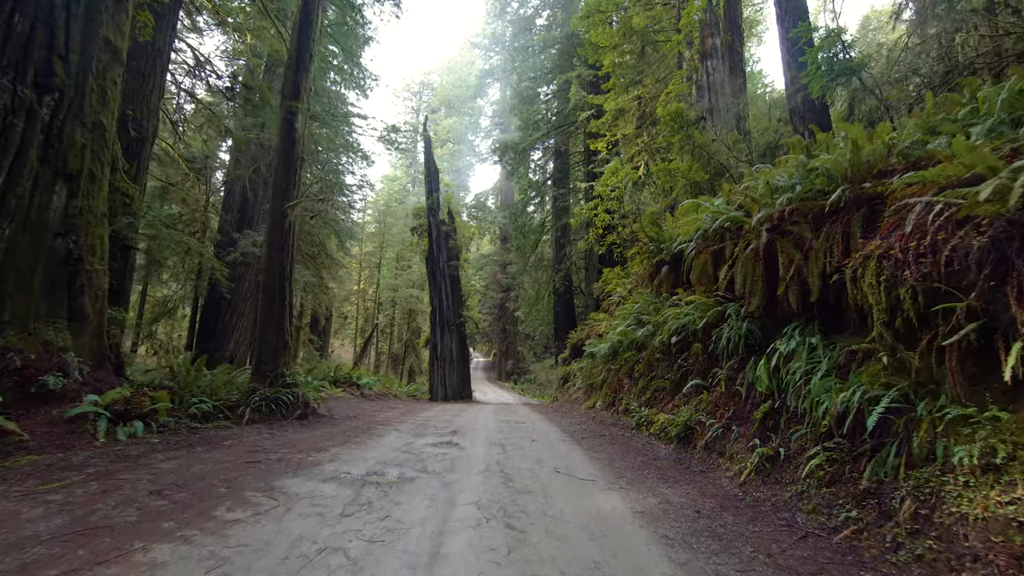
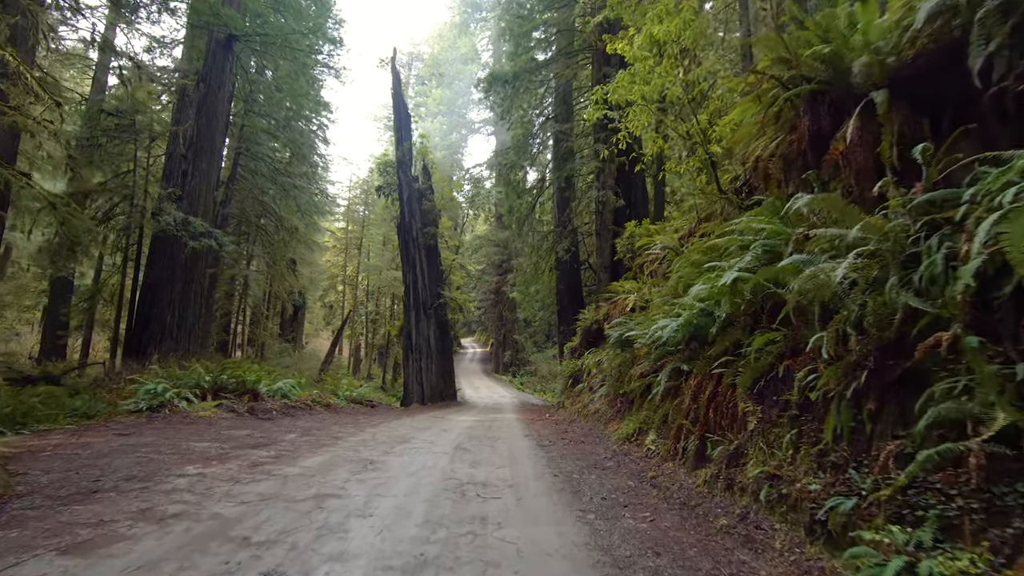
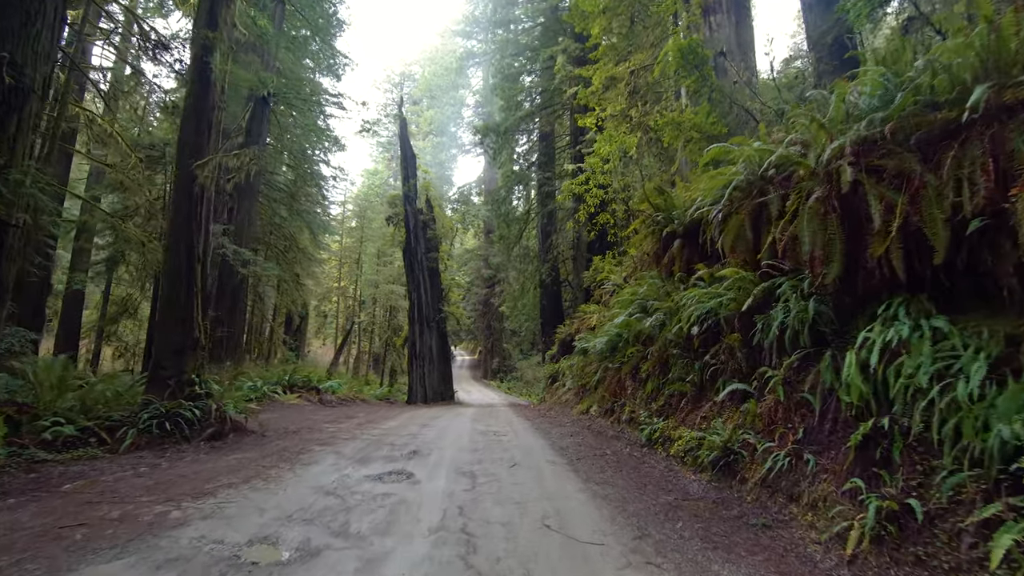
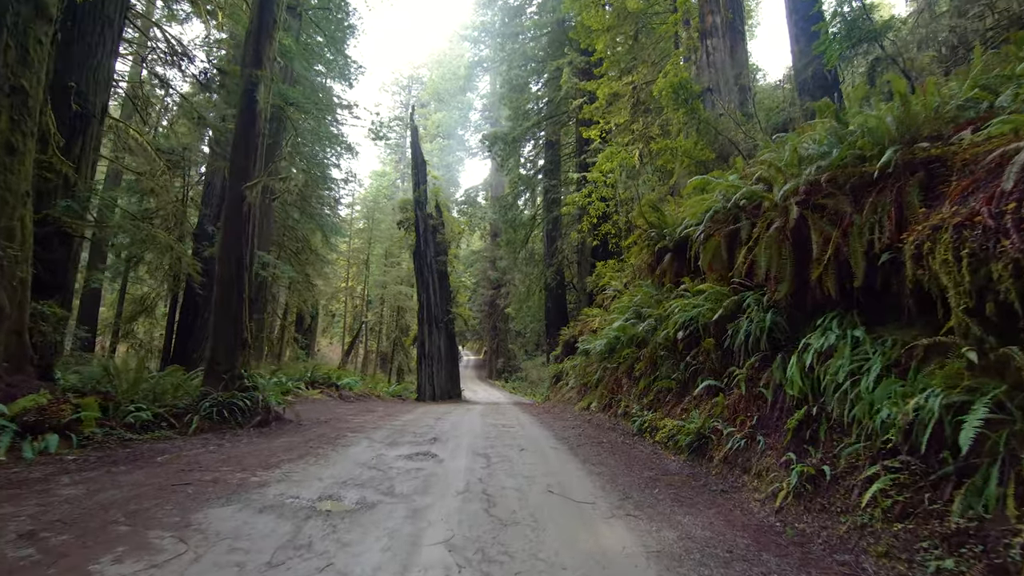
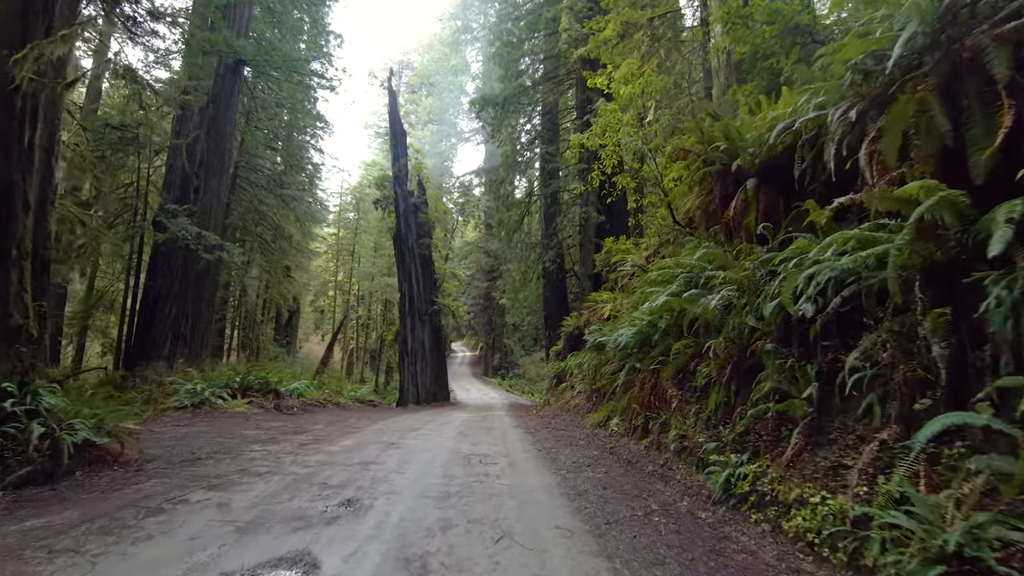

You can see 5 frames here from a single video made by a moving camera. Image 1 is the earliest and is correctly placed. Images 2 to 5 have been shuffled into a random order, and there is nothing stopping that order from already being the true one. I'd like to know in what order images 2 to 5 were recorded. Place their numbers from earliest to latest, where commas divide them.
4, 3, 5, 2
